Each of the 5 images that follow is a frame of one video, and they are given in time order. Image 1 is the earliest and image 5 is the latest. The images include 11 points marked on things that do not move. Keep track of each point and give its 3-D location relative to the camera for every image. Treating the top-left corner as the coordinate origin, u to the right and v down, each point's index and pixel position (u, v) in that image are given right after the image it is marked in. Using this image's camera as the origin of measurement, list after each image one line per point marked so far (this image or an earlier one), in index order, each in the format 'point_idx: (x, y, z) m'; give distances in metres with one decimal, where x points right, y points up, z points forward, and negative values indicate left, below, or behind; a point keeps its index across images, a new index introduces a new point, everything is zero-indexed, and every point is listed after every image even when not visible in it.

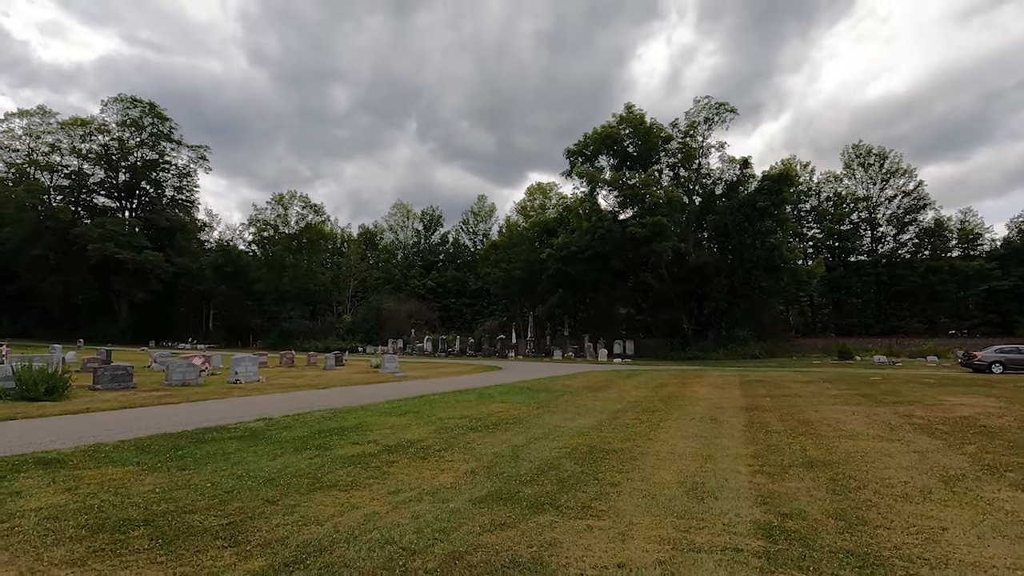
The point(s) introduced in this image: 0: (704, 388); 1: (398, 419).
0: (+6.1, -3.2, +17.8) m
1: (-2.4, -2.7, +11.6) m
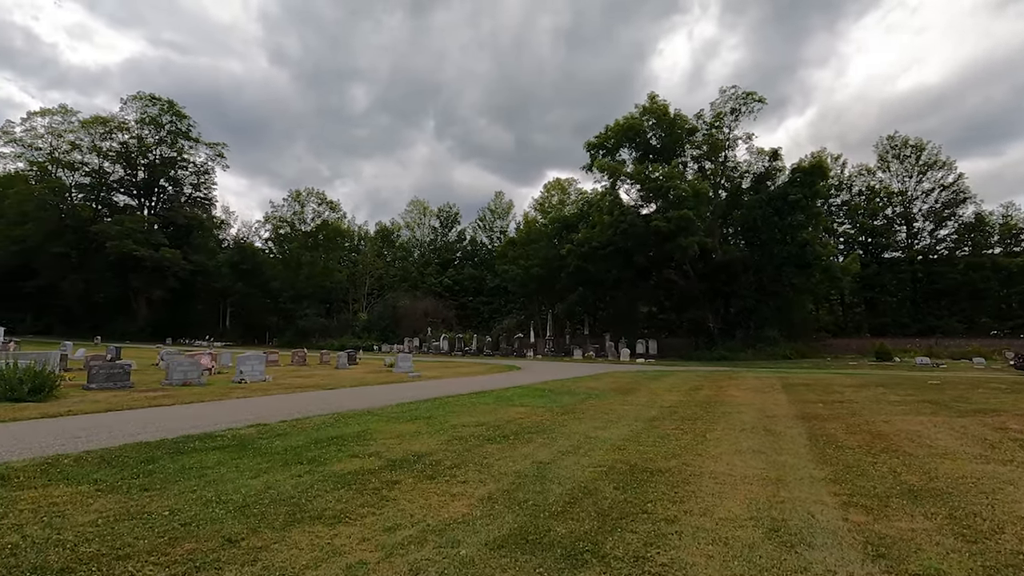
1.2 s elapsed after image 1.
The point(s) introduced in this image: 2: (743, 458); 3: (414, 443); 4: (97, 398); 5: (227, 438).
0: (+6.7, -3.0, +16.3) m
1: (-2.0, -2.6, +10.4) m
2: (+3.1, -2.3, +7.5) m
3: (-1.5, -2.4, +8.8) m
4: (-10.2, -2.7, +13.8) m
5: (-4.6, -2.4, +9.0) m
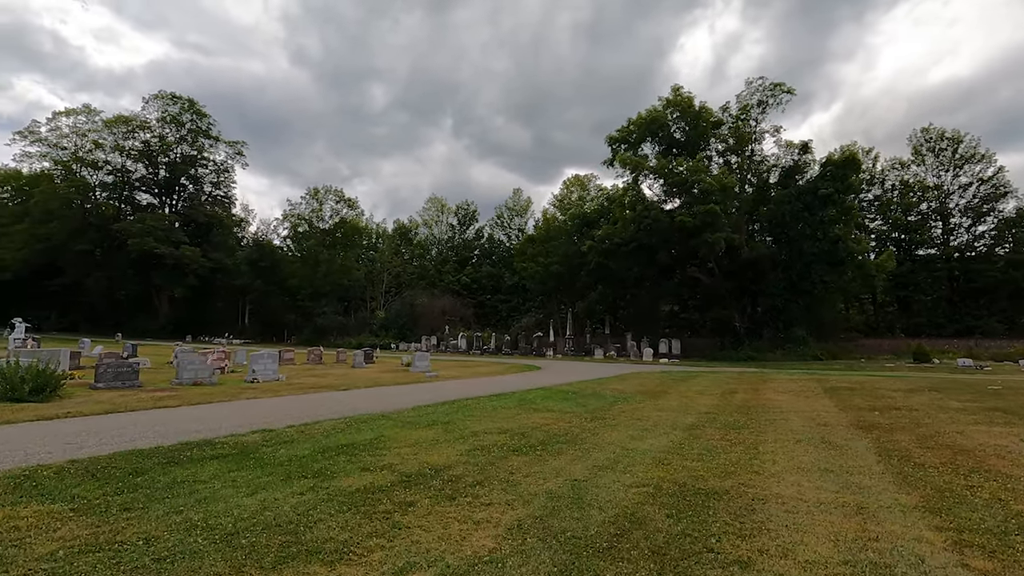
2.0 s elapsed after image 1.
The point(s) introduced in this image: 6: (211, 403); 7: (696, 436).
0: (+7.3, -2.9, +15.2) m
1: (-1.5, -2.5, +9.5) m
2: (+3.5, -2.2, +6.5) m
3: (-1.1, -2.3, +7.9) m
4: (-9.7, -2.6, +13.2) m
5: (-4.2, -2.3, +8.3) m
6: (-6.8, -2.6, +12.7) m
7: (+3.0, -2.4, +9.2) m
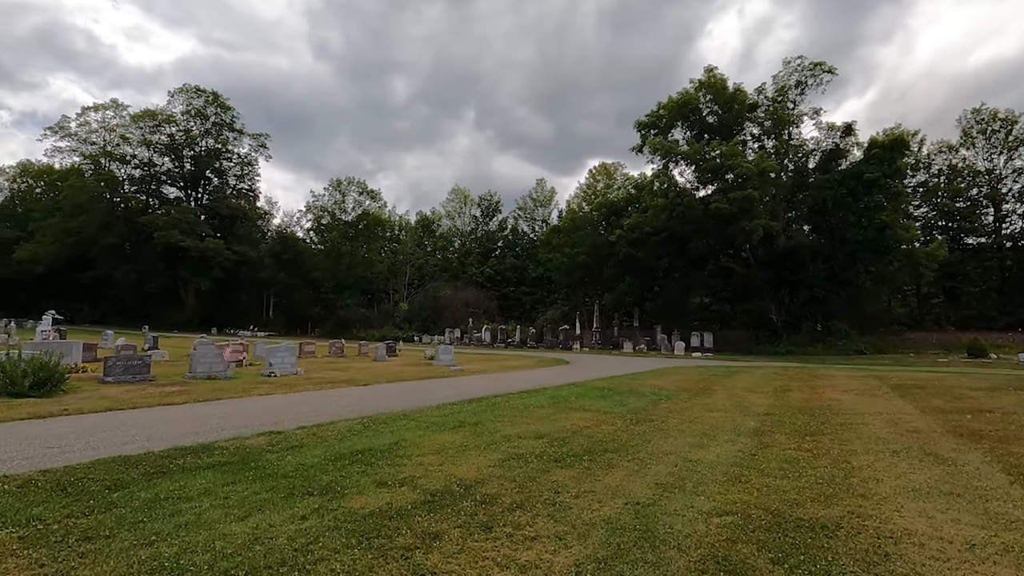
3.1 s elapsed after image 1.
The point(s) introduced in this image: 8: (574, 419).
0: (+8.1, -2.6, +13.7) m
1: (-0.9, -2.2, +8.4) m
2: (+3.9, -2.0, +5.2) m
3: (-0.6, -2.1, +6.8) m
4: (-8.9, -2.3, +12.4) m
5: (-3.7, -2.1, +7.2) m
6: (-6.1, -2.4, +11.8) m
7: (+3.6, -2.2, +7.9) m
8: (+1.1, -2.4, +10.1) m
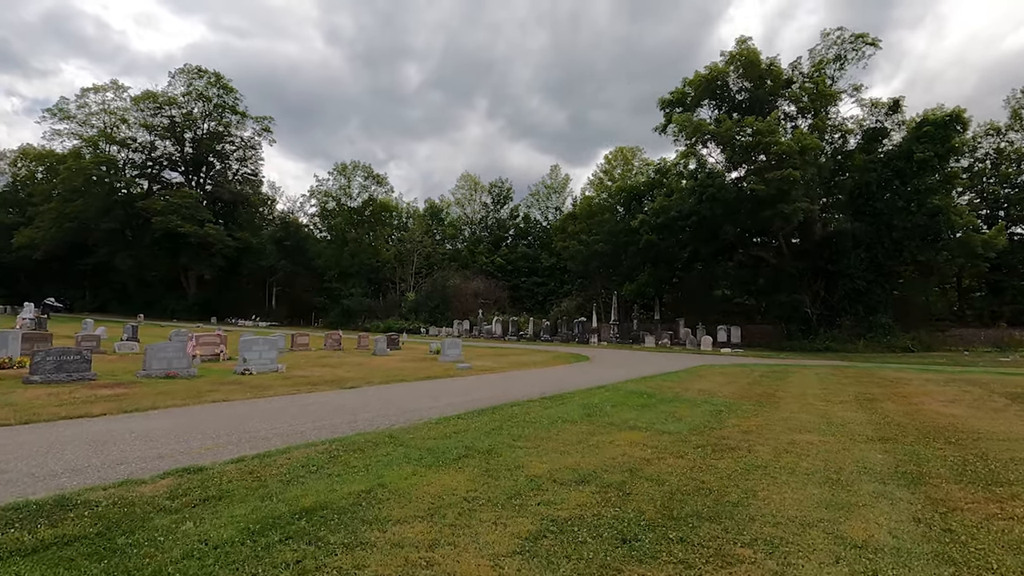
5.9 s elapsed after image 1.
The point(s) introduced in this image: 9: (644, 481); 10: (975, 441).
0: (+8.5, -2.3, +10.8) m
1: (-0.6, -1.9, +5.6) m
2: (+4.2, -1.8, +2.3) m
3: (-0.4, -1.9, +4.0) m
4: (-8.5, -1.9, +9.7) m
5: (-3.4, -1.8, +4.5) m
6: (-5.8, -2.0, +9.1) m
7: (+3.9, -1.9, +5.1) m
8: (+1.5, -2.1, +7.3) m
9: (+1.4, -2.0, +5.7) m
10: (+6.5, -2.1, +7.9) m
